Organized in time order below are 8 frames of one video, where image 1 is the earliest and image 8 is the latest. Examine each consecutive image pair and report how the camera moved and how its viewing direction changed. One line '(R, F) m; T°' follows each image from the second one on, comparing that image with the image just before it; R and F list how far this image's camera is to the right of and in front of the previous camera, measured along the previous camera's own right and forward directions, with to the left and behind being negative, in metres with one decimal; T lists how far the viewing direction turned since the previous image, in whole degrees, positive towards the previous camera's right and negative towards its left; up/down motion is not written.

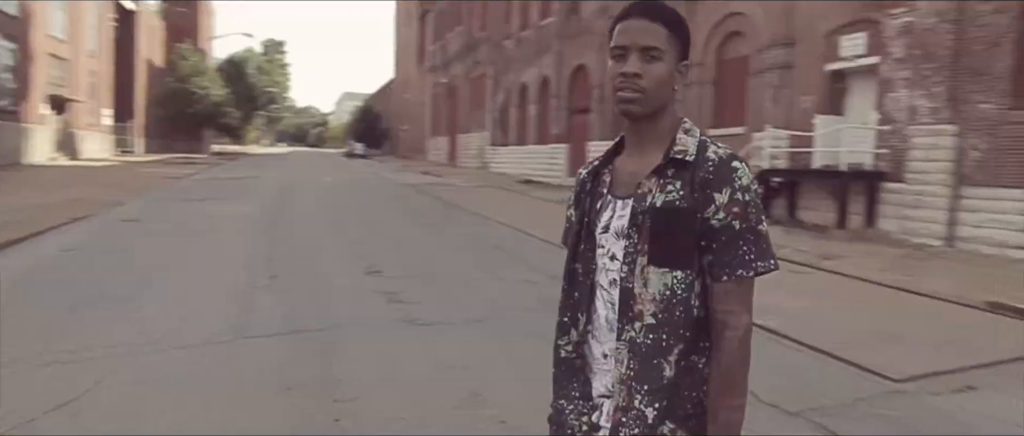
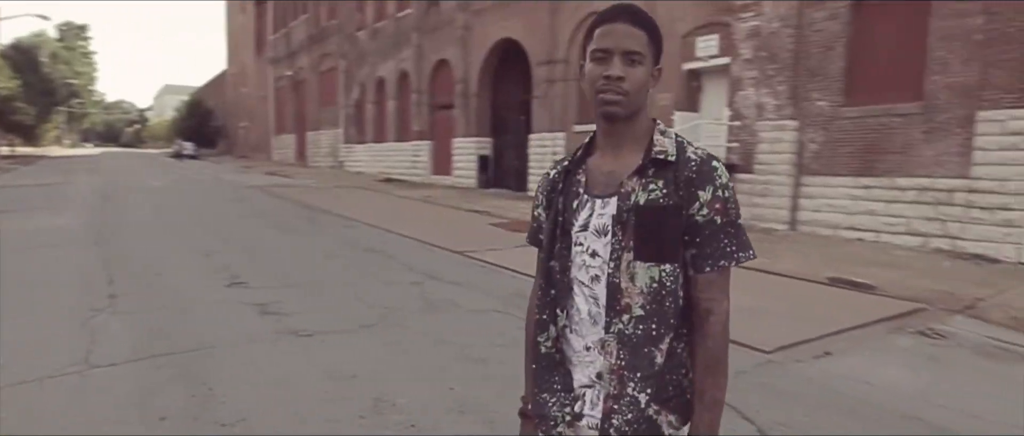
(+0.3, 0.0) m; -5°
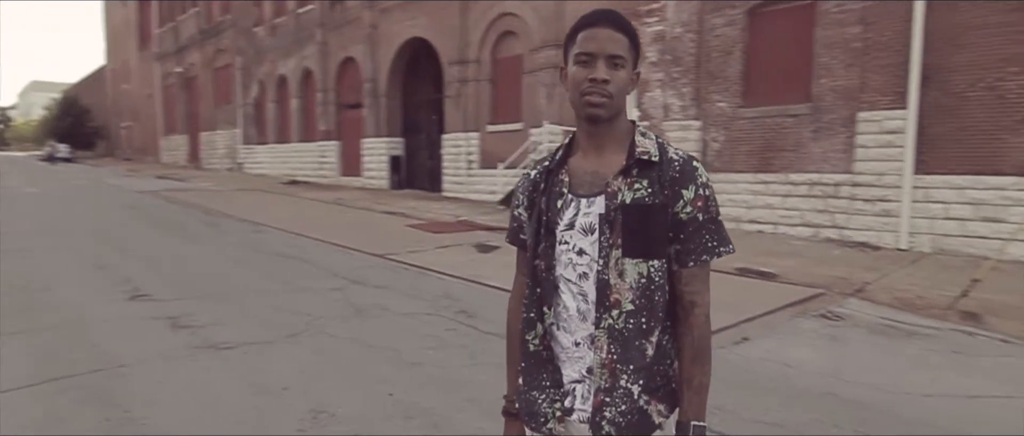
(-0.3, 0.0) m; +9°
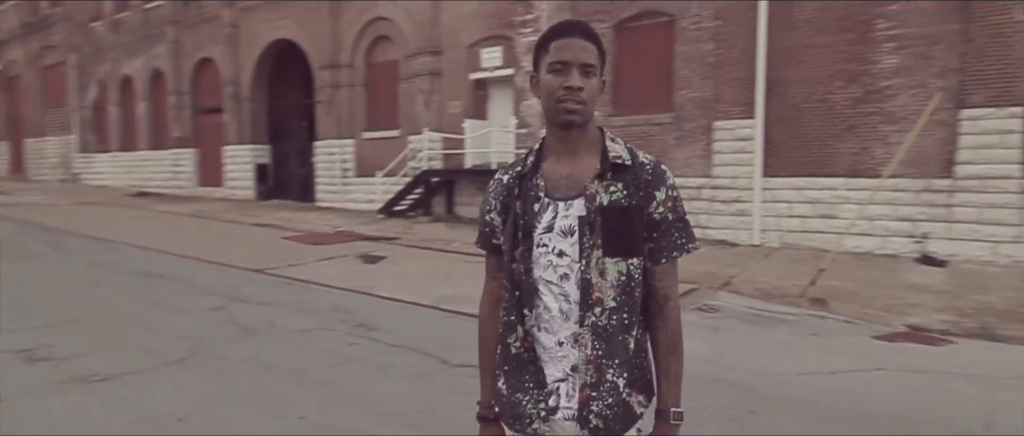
(-0.5, 0.0) m; +12°
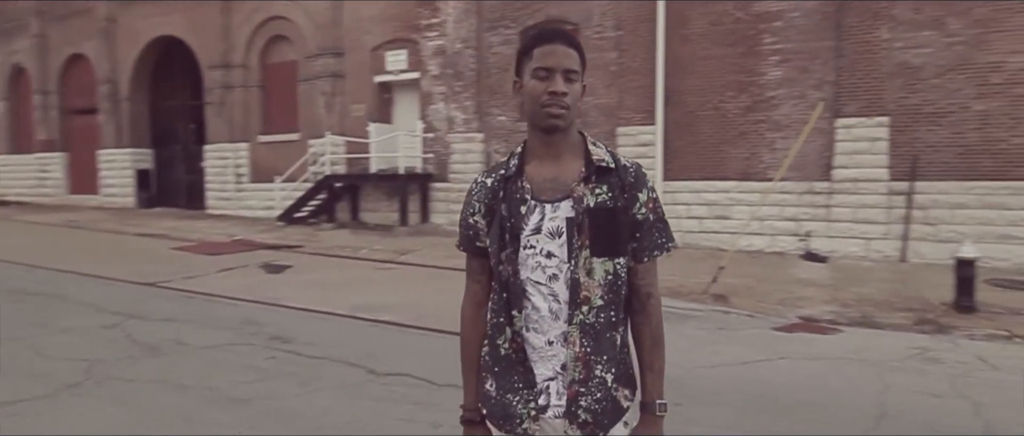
(-0.4, 0.0) m; +10°
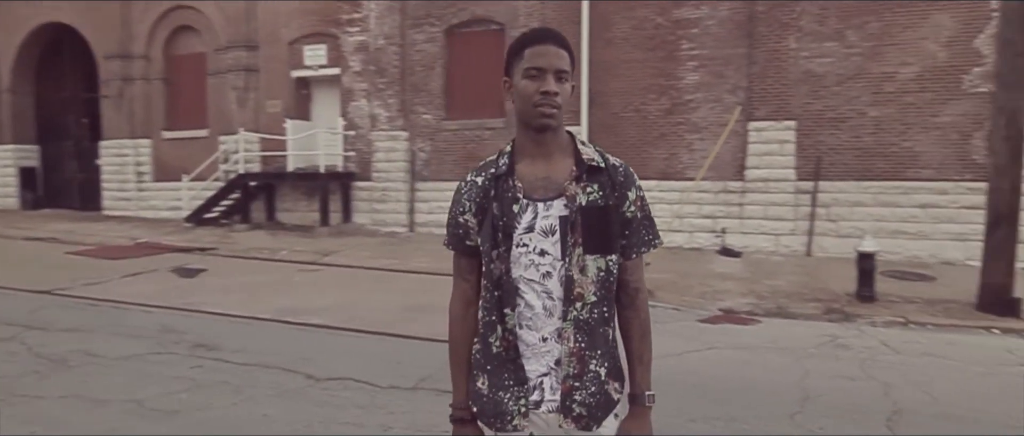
(-0.3, +0.1) m; +8°
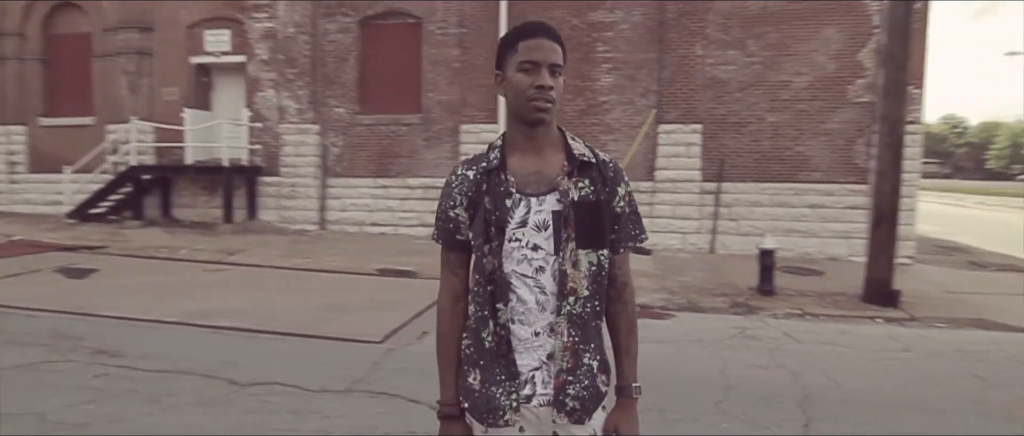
(-0.4, +0.1) m; +9°
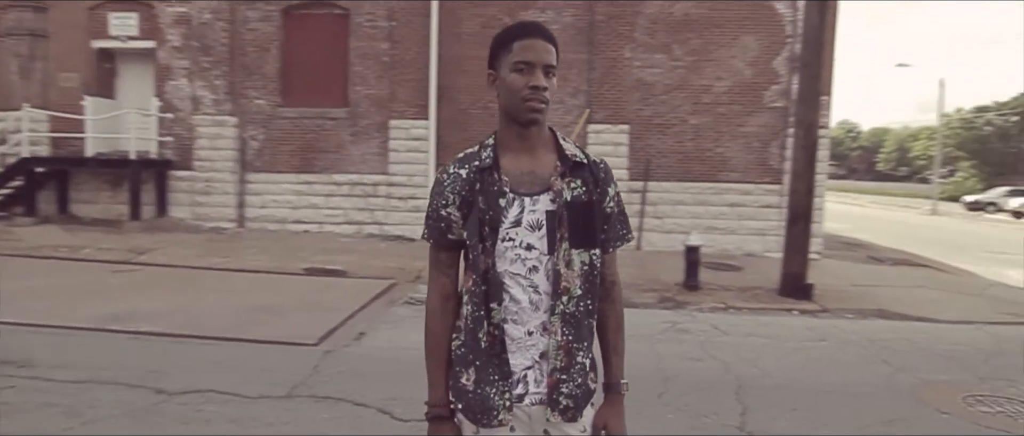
(-0.3, +0.1) m; +8°
